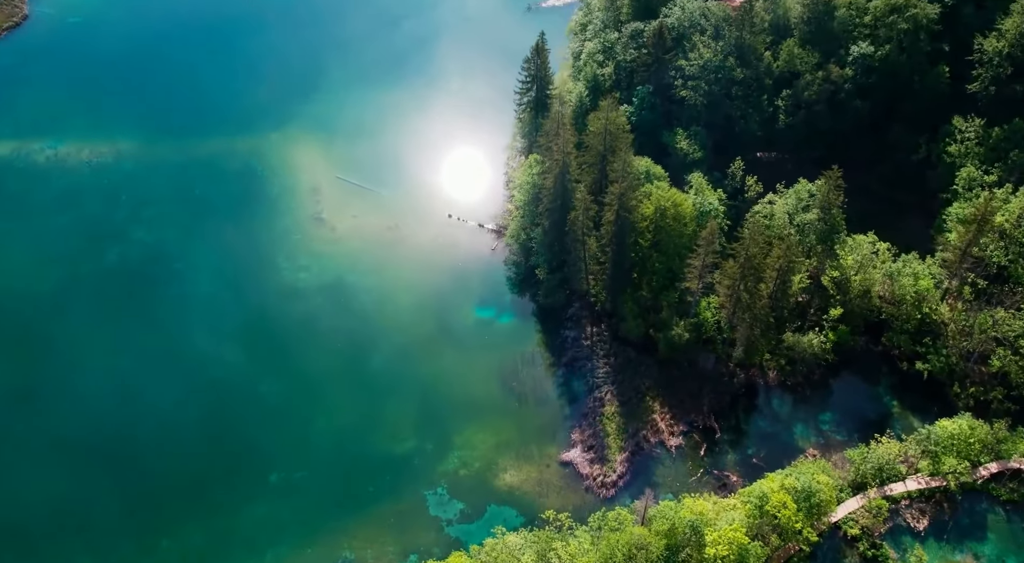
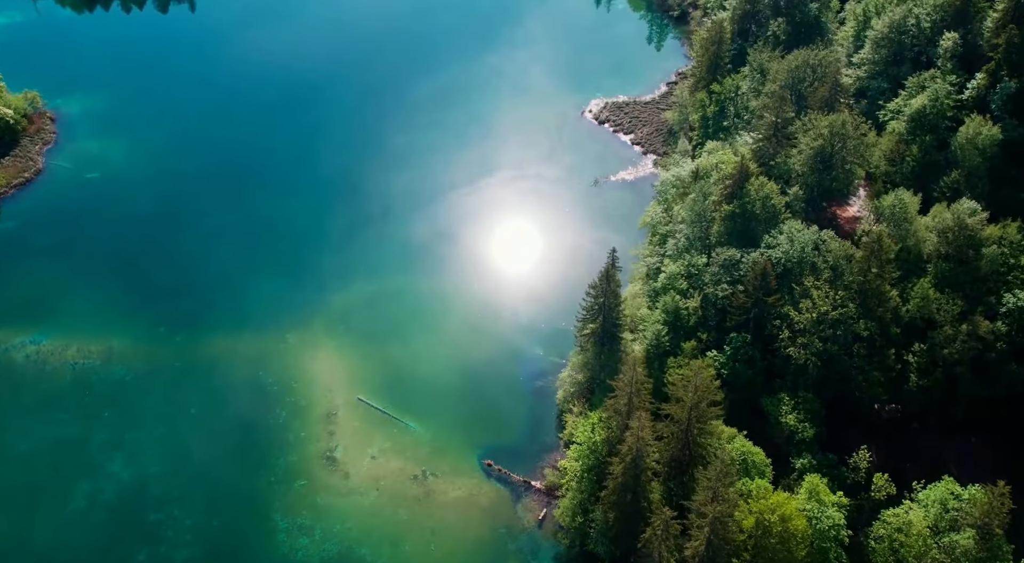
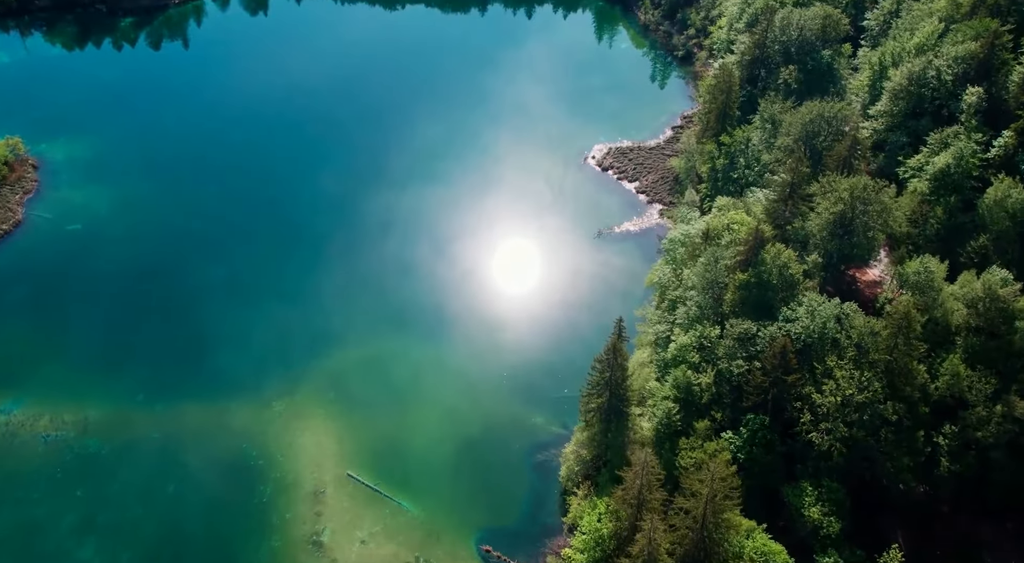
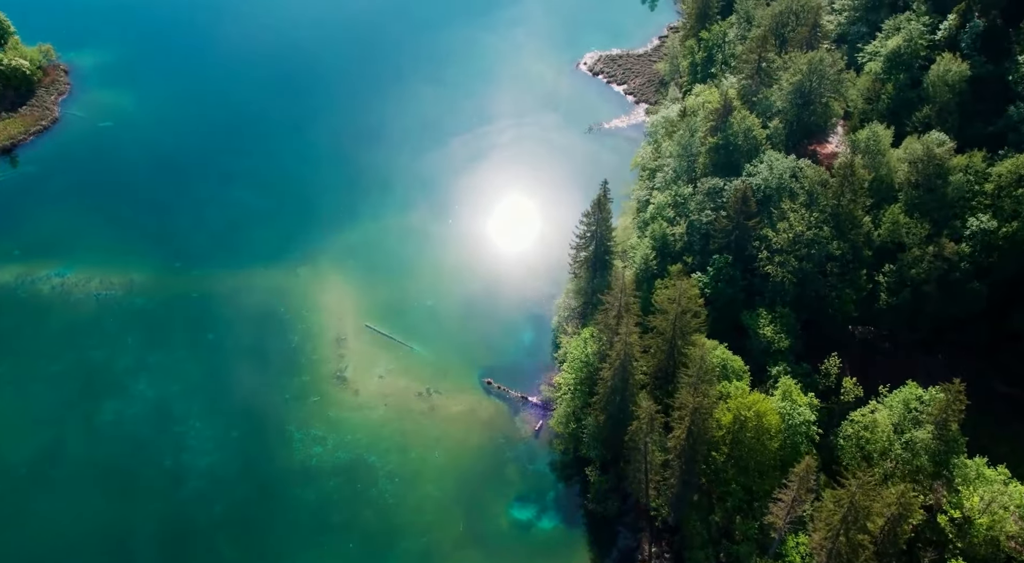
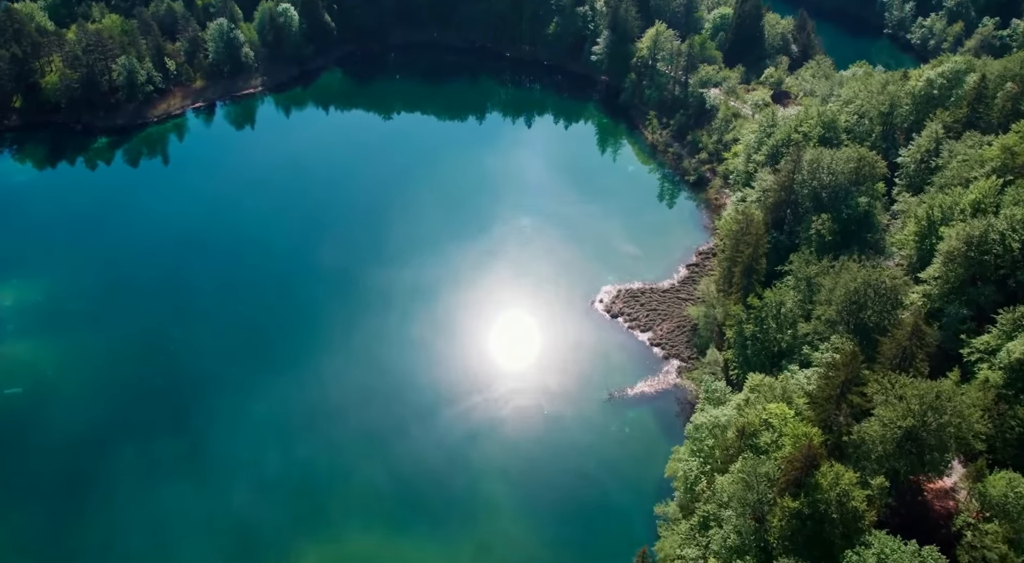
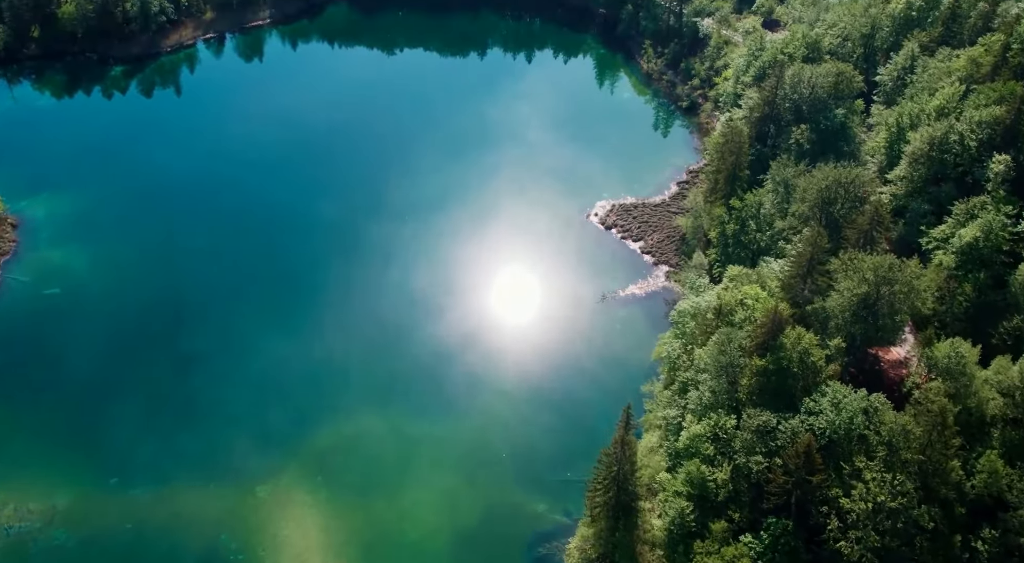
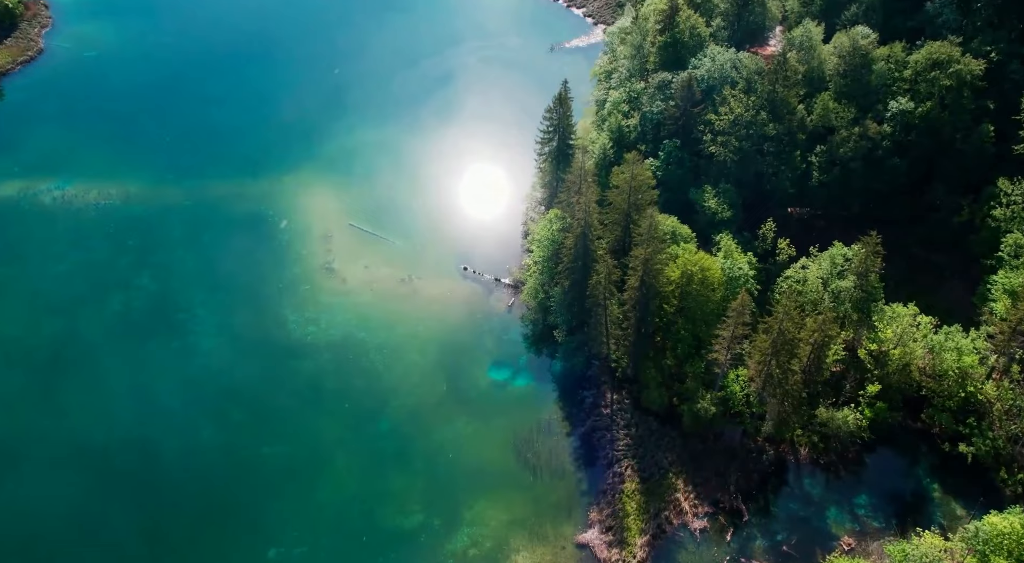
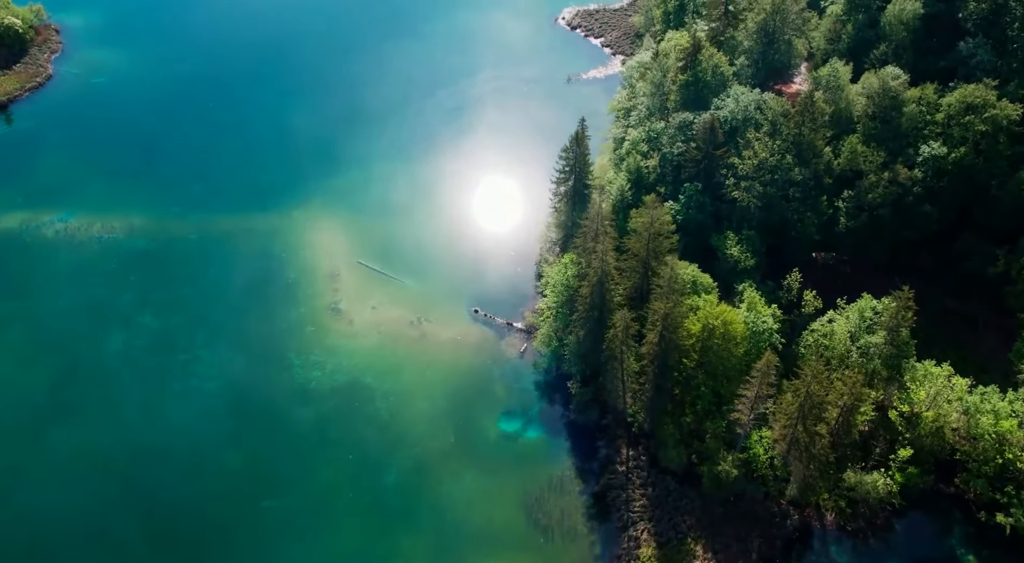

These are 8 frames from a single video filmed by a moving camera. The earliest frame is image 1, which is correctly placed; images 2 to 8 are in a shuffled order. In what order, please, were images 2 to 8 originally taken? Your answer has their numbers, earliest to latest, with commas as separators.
7, 8, 4, 2, 3, 6, 5
